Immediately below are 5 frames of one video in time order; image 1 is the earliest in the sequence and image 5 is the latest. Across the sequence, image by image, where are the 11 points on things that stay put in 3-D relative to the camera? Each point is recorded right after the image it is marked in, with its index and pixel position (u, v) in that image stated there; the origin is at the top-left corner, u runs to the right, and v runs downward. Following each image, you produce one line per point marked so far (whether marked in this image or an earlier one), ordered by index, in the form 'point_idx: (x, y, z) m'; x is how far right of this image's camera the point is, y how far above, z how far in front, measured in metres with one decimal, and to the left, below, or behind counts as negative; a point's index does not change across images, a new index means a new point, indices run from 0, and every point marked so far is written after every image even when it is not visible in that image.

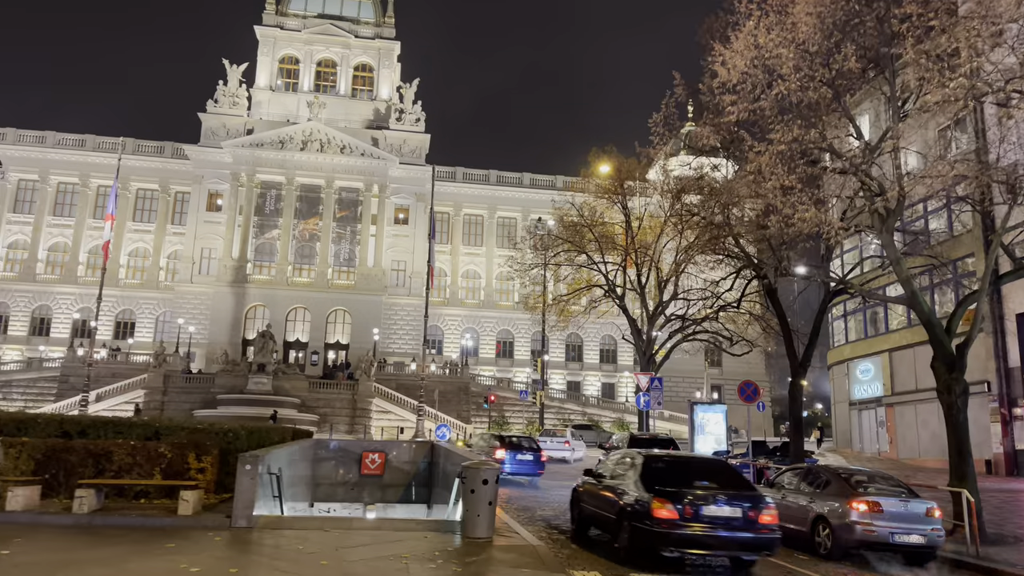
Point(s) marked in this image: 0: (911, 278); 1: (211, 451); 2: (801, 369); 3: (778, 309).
0: (+7.5, +0.2, +14.4) m
1: (-4.7, -2.5, +12.0) m
2: (+7.2, -2.0, +19.3) m
3: (+6.8, -0.6, +19.7) m
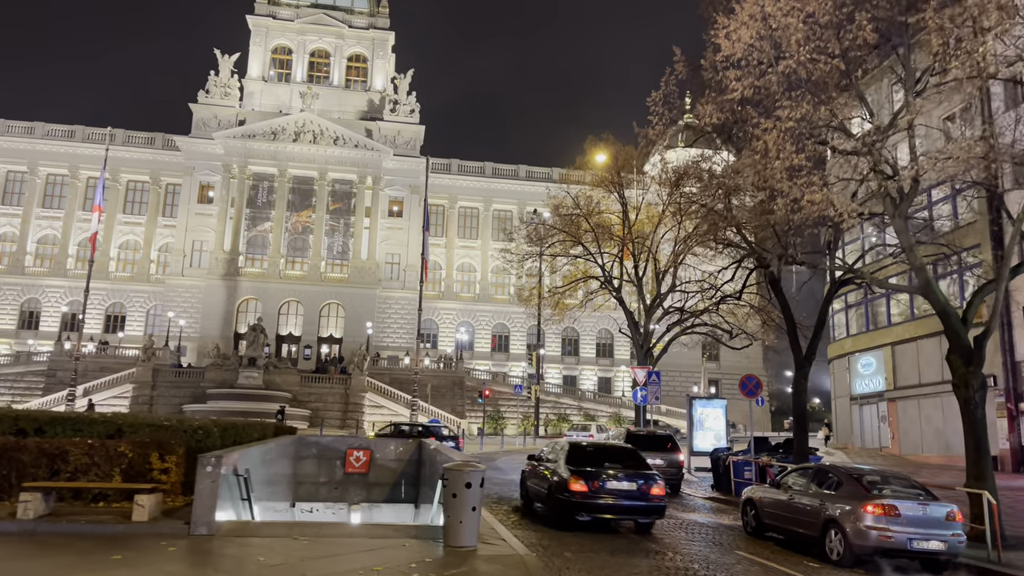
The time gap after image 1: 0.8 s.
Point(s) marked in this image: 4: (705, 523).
0: (+7.3, +0.4, +13.6) m
1: (-4.8, -2.3, +11.1) m
2: (+7.0, -1.8, +18.5) m
3: (+6.6, -0.3, +18.8) m
4: (+3.6, -4.4, +14.3) m
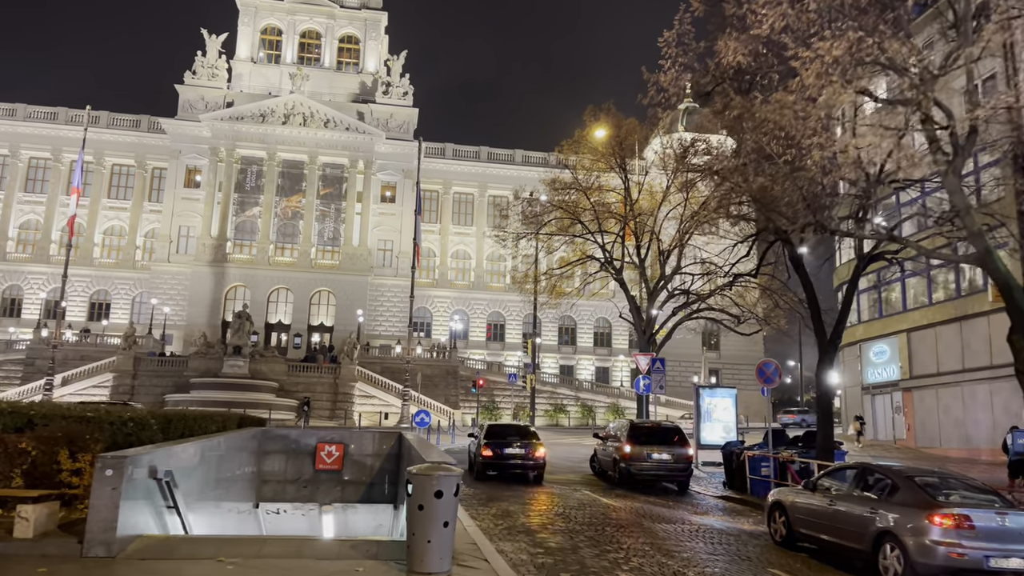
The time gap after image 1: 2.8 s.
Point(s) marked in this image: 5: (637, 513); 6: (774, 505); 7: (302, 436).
0: (+7.1, +0.9, +11.7) m
1: (-5.0, -1.9, +9.2) m
2: (+6.9, -1.3, +16.6) m
3: (+6.4, +0.2, +16.9) m
4: (+3.4, -3.9, +12.4) m
5: (+2.2, -4.0, +13.7) m
6: (+3.9, -3.2, +11.3) m
7: (-4.3, -3.0, +15.7) m
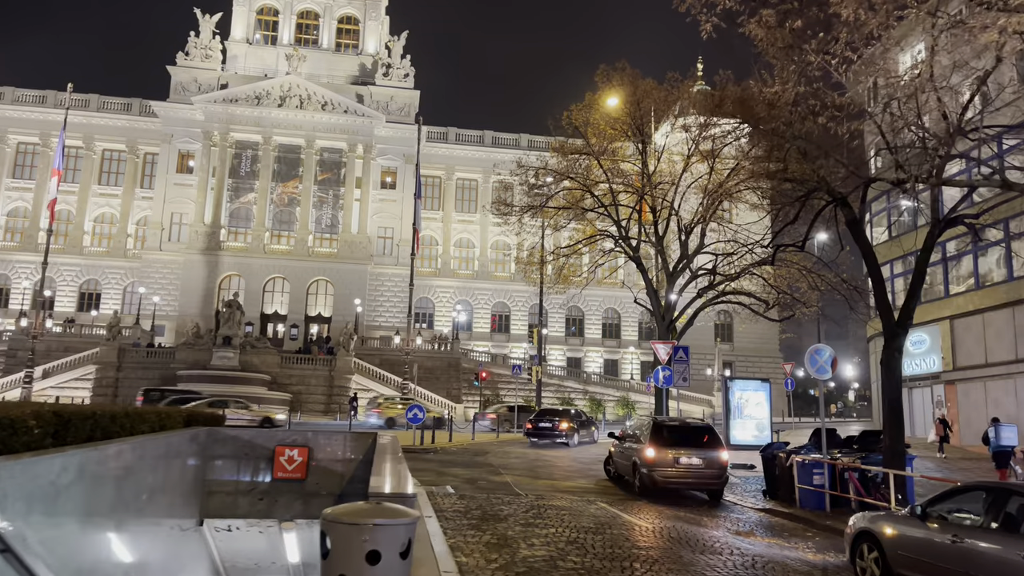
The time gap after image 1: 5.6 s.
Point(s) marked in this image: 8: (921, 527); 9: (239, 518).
0: (+7.1, +1.3, +8.8) m
1: (-5.1, -1.4, +6.4) m
2: (+6.9, -0.8, +13.7) m
3: (+6.4, +0.7, +14.0) m
4: (+3.4, -3.4, +9.6) m
5: (+2.2, -3.5, +10.8) m
6: (+3.9, -2.7, +8.5) m
7: (-4.3, -2.5, +12.9) m
8: (+4.1, -2.4, +7.8) m
9: (-4.5, -3.7, +12.6) m
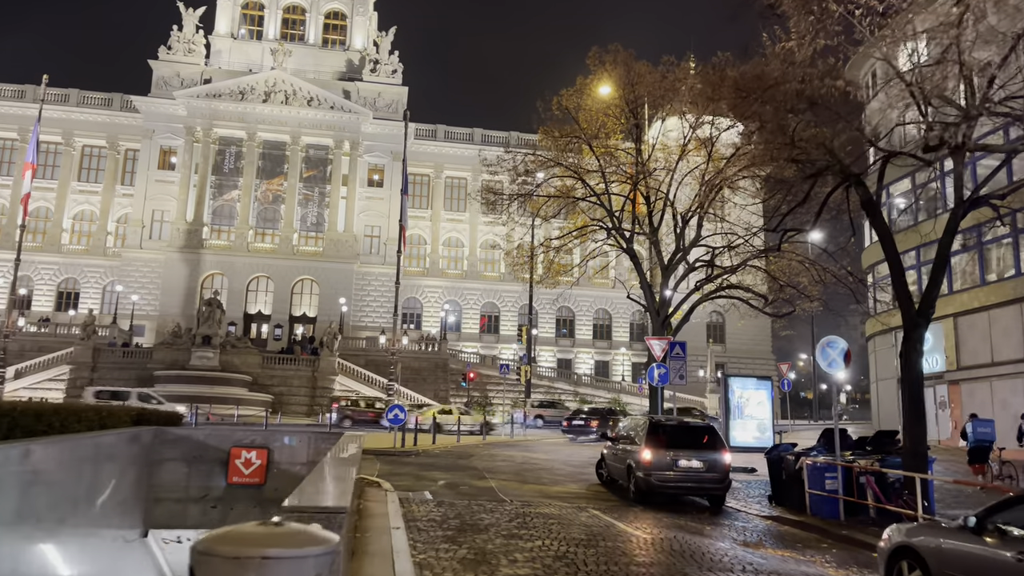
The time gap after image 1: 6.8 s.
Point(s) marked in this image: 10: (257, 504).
0: (+6.9, +1.6, +7.6) m
1: (-5.2, -1.2, +5.1) m
2: (+6.6, -0.5, +12.5) m
3: (+6.1, +0.9, +12.9) m
4: (+3.2, -3.2, +8.4) m
5: (+1.9, -3.3, +9.6) m
6: (+3.6, -2.5, +7.3) m
7: (-4.6, -2.3, +11.6) m
8: (+3.9, -2.1, +6.5) m
9: (-4.8, -3.5, +11.2) m
10: (-3.8, -3.3, +11.6) m
